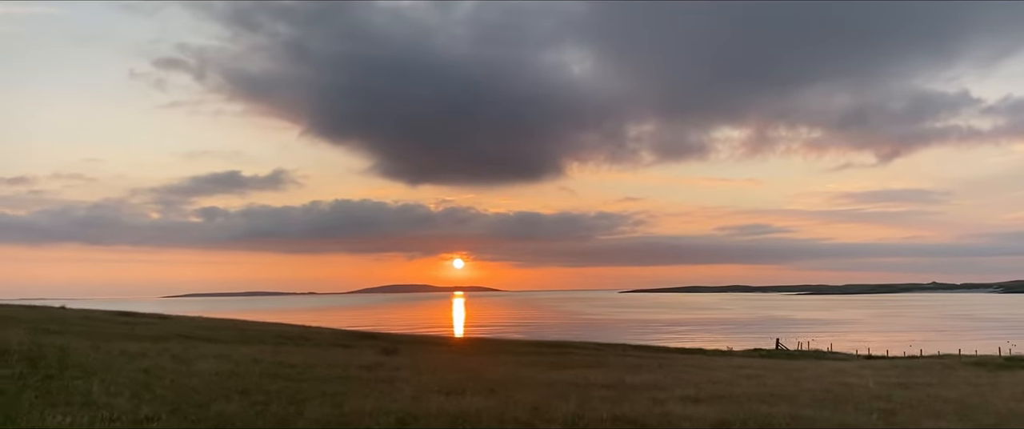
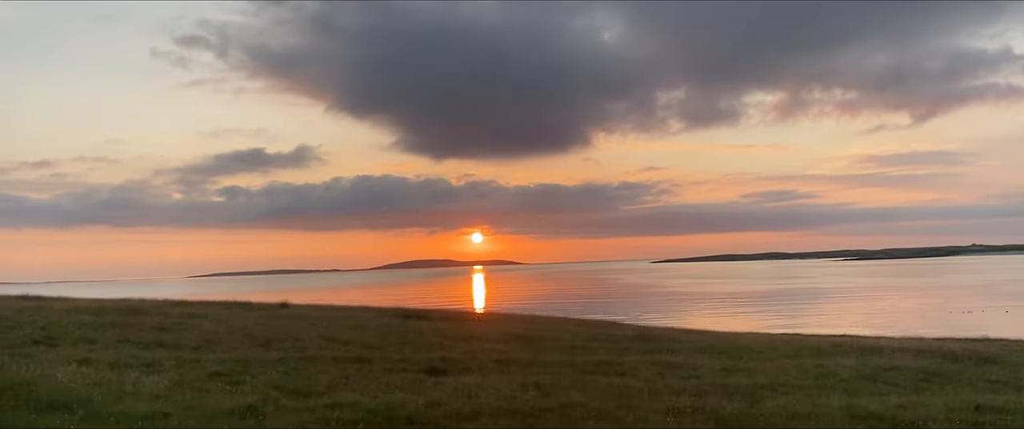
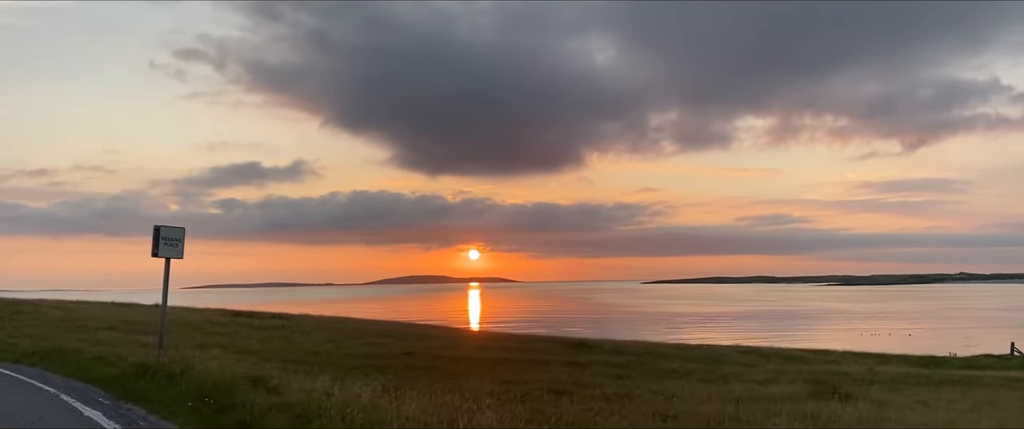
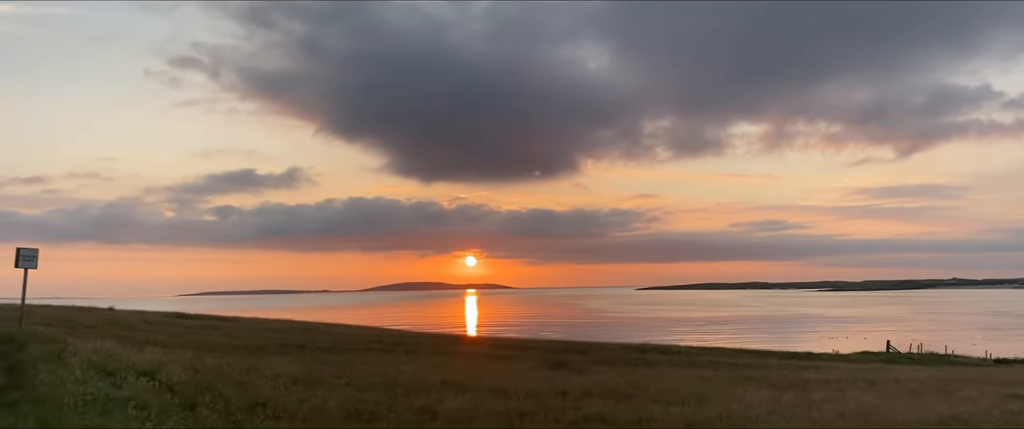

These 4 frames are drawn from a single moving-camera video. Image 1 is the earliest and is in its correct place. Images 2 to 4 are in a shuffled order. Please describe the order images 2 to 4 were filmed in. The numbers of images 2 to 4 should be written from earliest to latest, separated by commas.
4, 3, 2
